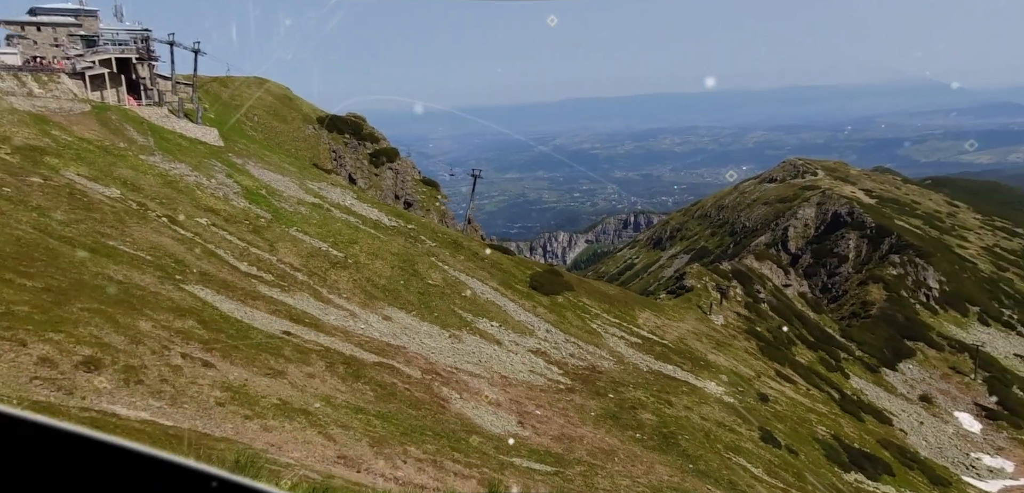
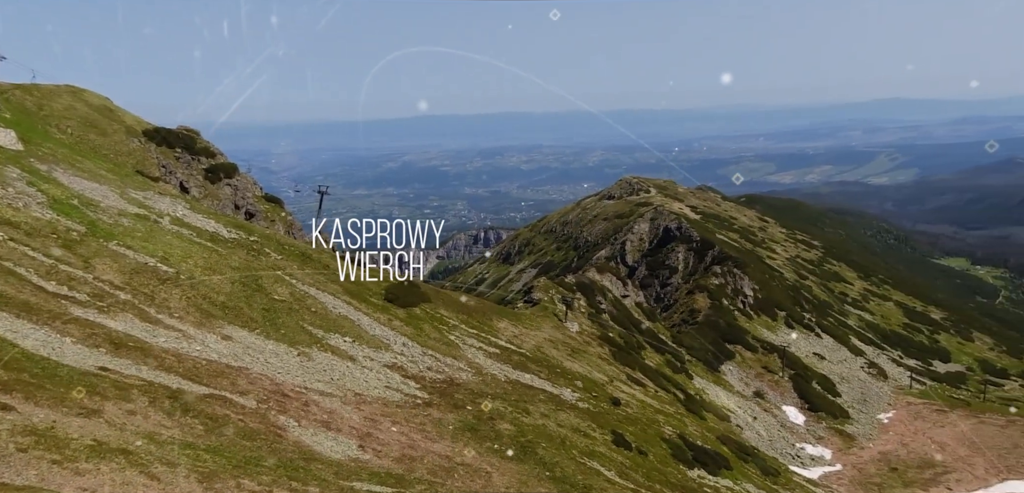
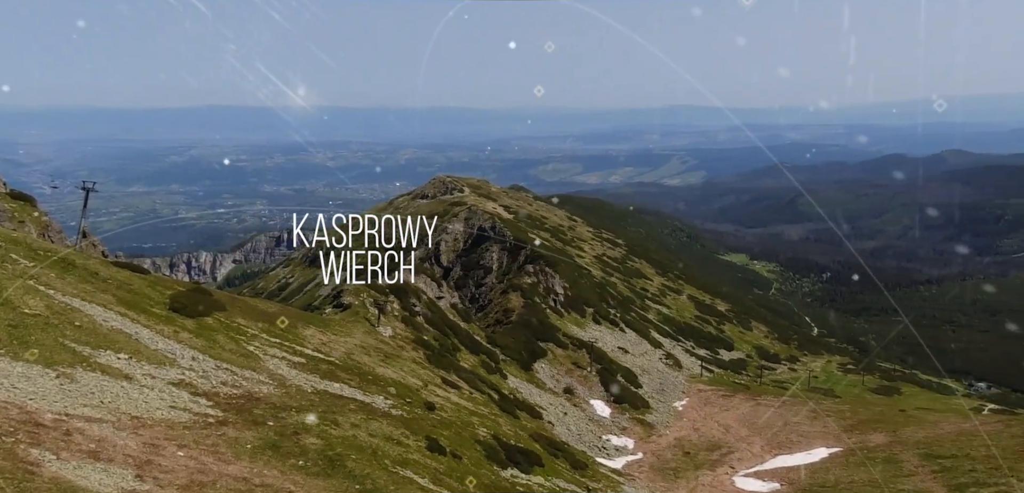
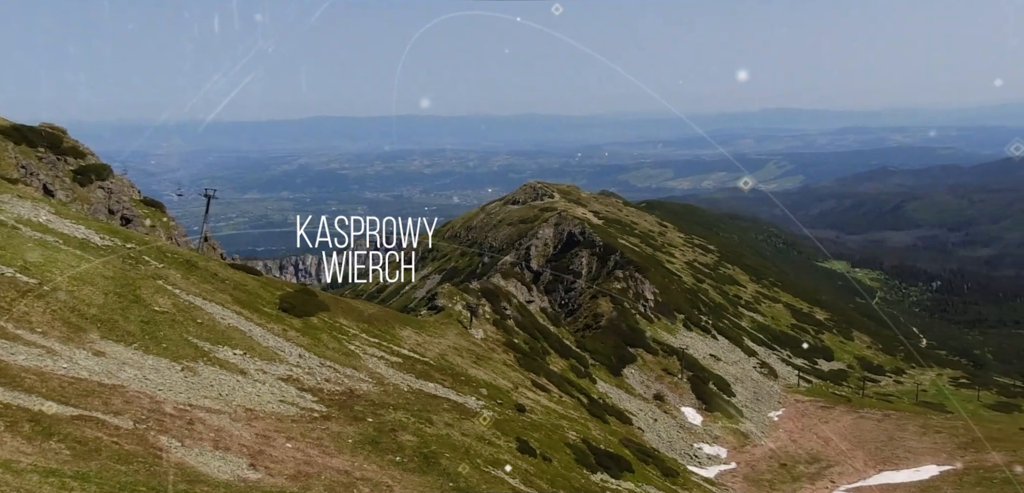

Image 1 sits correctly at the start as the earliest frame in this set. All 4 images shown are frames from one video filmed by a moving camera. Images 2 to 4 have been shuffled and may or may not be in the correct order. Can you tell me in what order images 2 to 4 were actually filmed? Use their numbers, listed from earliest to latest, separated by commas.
2, 4, 3
